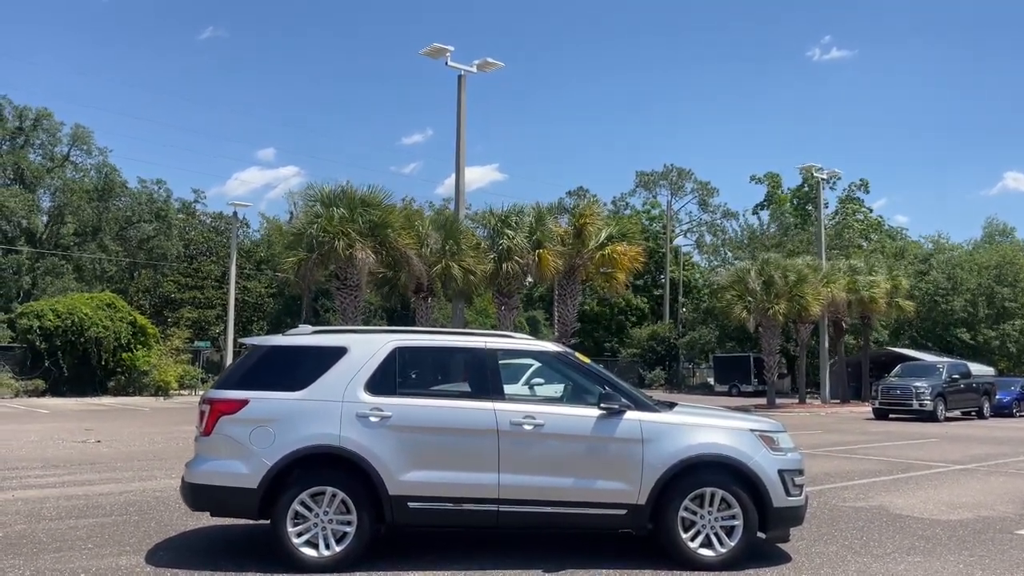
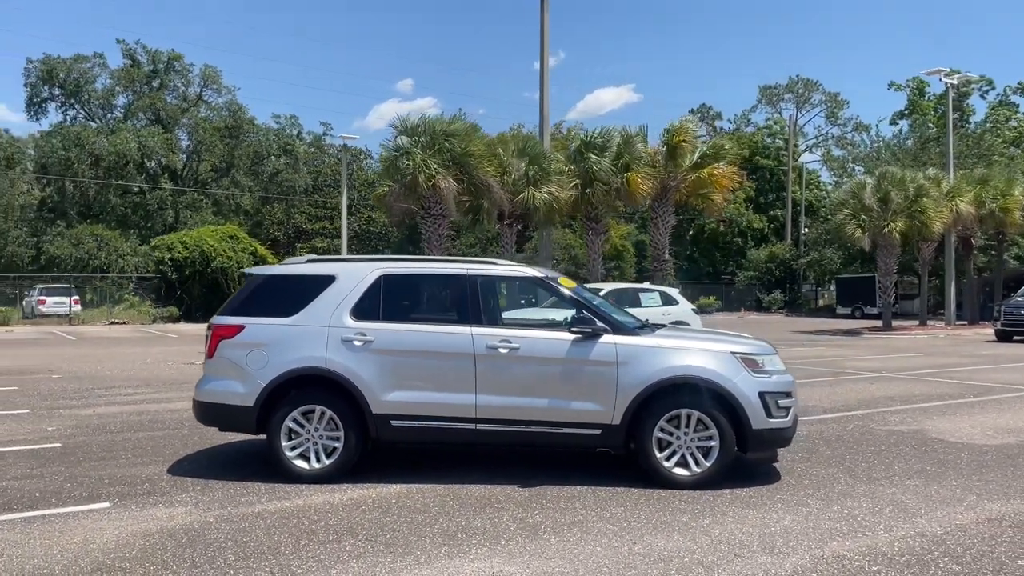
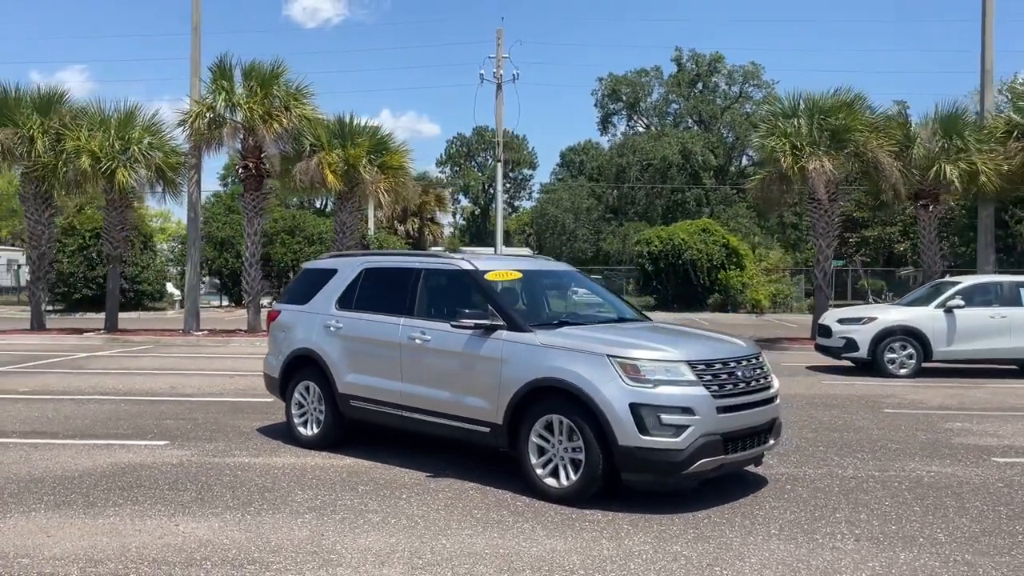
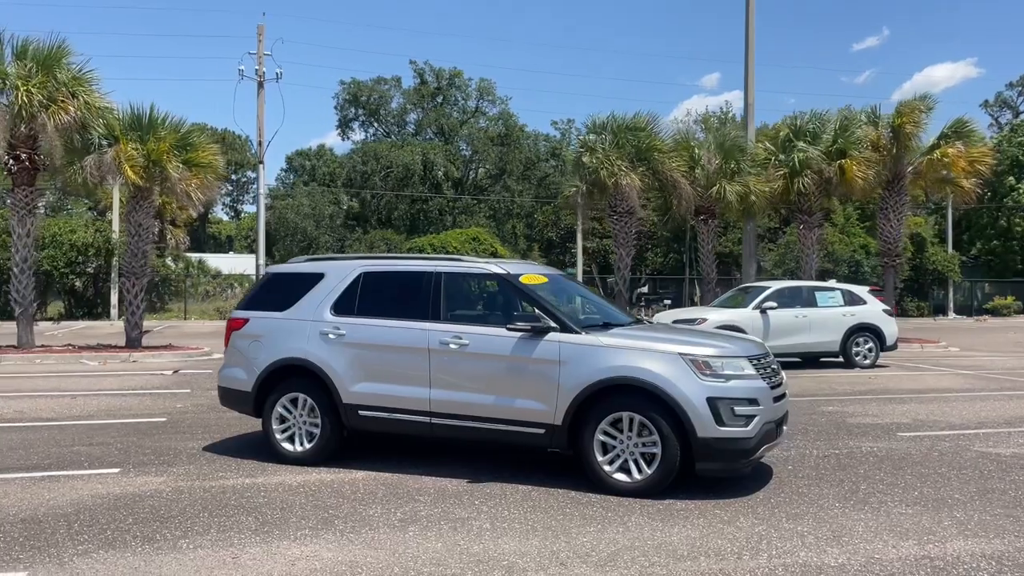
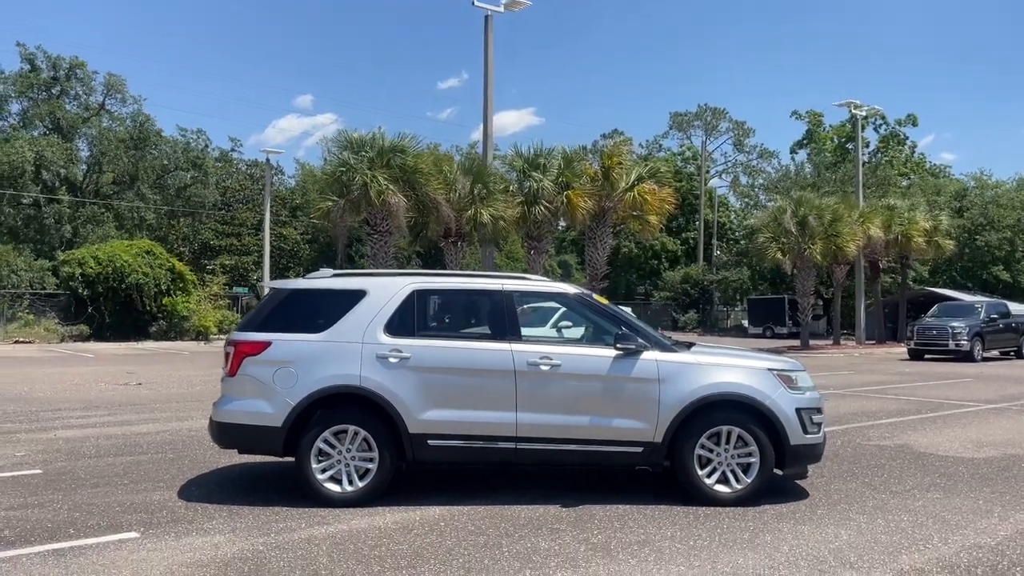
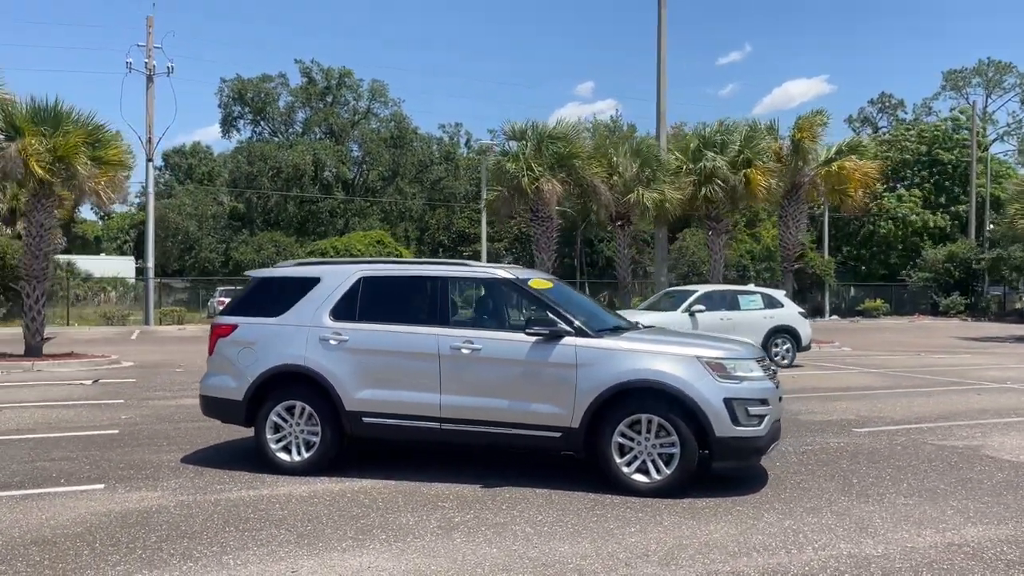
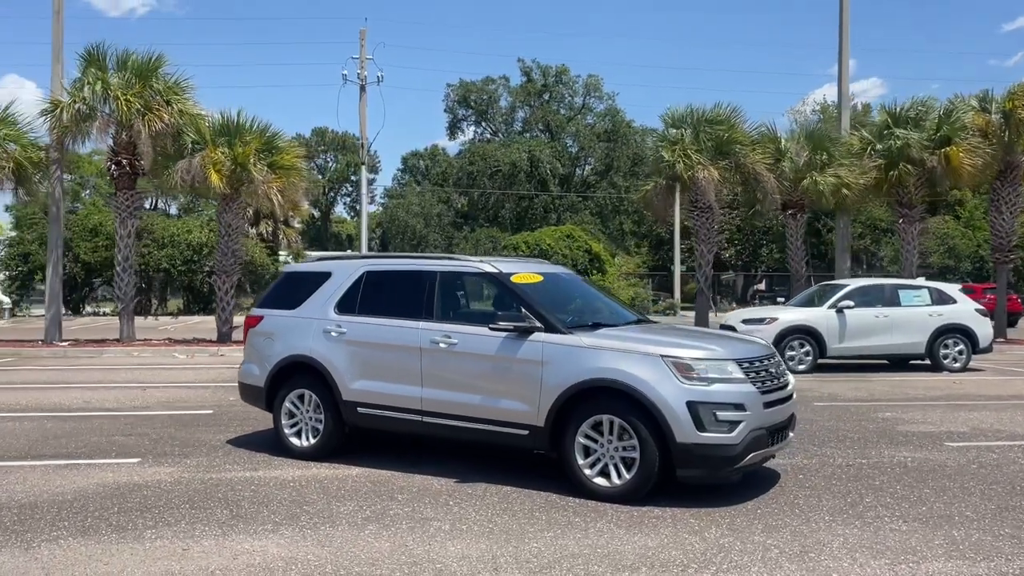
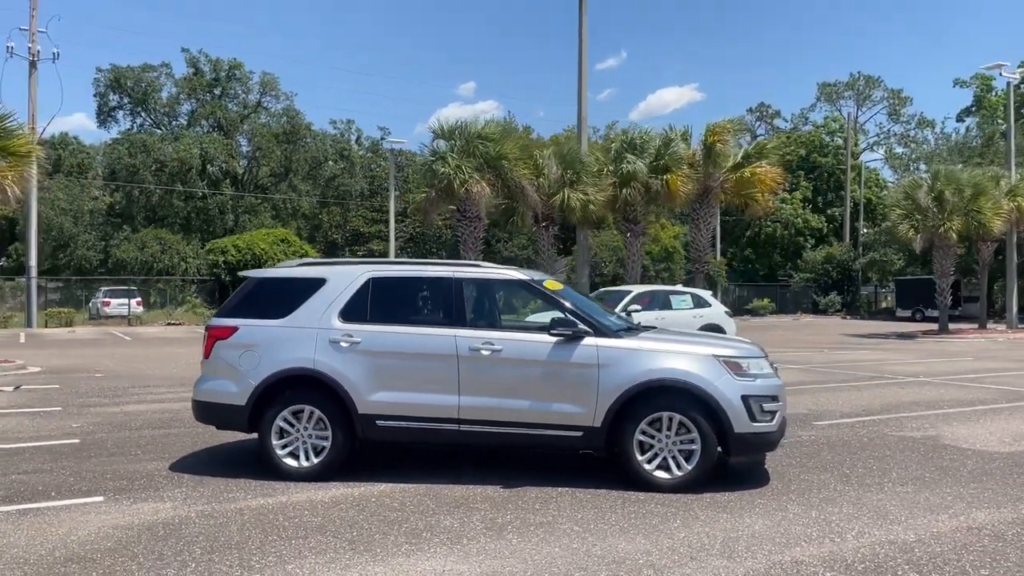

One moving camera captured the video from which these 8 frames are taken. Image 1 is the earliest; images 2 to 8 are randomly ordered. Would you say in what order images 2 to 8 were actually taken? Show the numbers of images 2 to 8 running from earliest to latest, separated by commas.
5, 2, 8, 6, 4, 7, 3
